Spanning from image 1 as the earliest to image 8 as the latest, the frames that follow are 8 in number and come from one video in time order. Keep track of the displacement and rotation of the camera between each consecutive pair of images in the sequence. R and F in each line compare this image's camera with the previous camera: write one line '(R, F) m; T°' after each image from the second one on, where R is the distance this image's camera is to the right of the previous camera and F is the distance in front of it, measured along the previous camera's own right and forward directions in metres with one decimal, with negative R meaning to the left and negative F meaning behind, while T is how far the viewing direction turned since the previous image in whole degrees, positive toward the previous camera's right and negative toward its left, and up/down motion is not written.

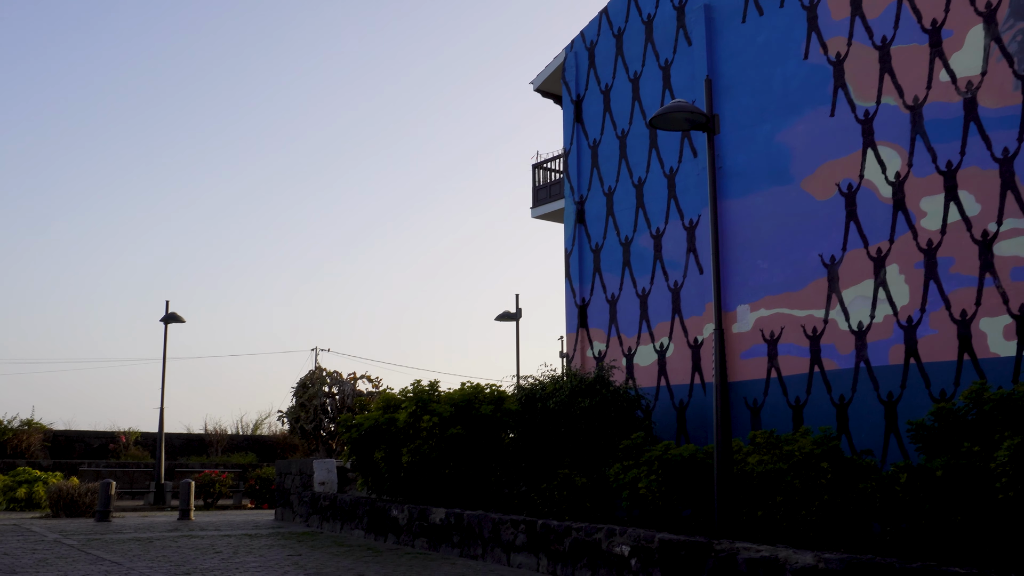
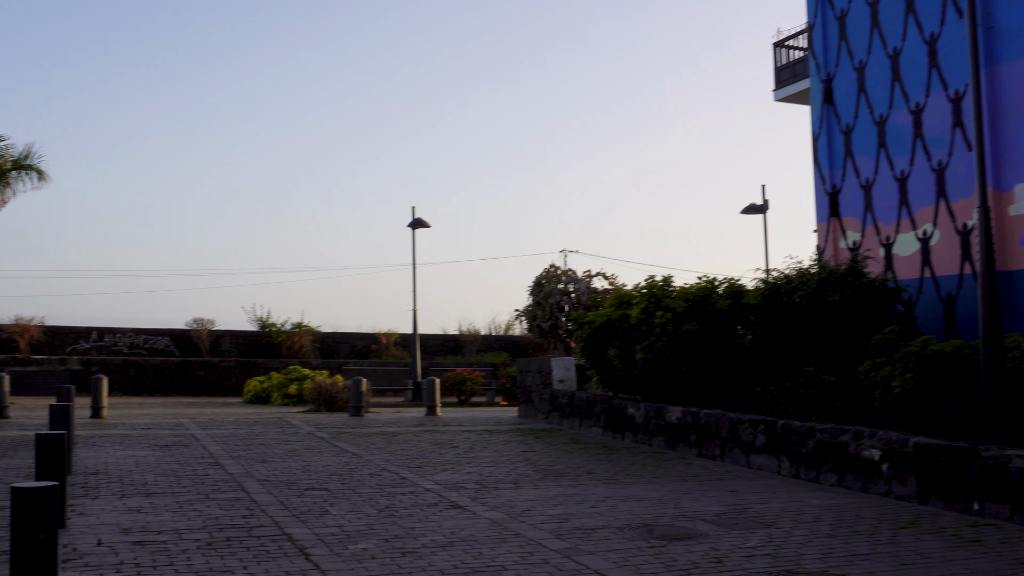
(+0.3, +0.5) m; -14°
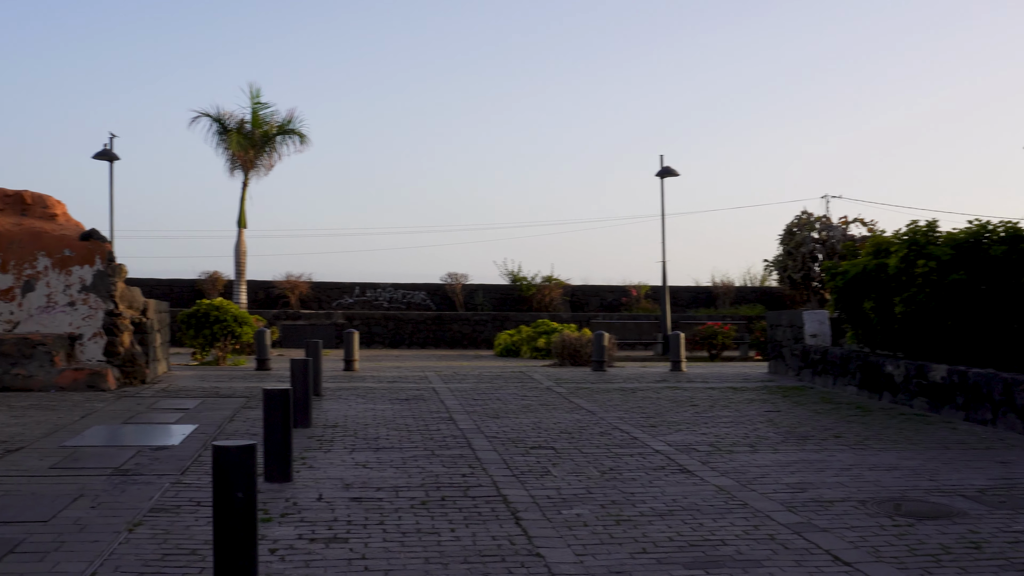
(+0.2, +0.4) m; -14°
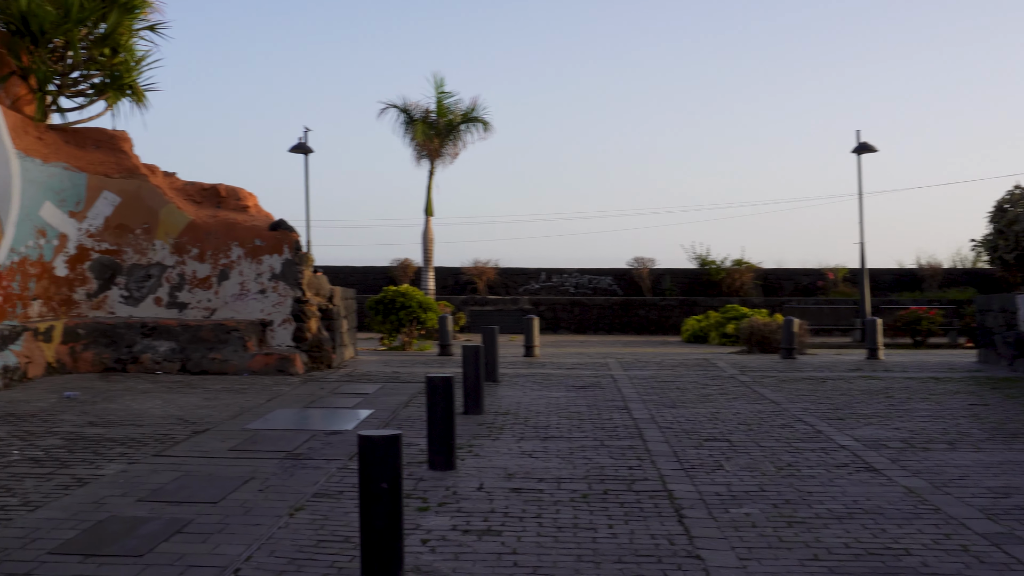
(+0.2, +0.2) m; -11°
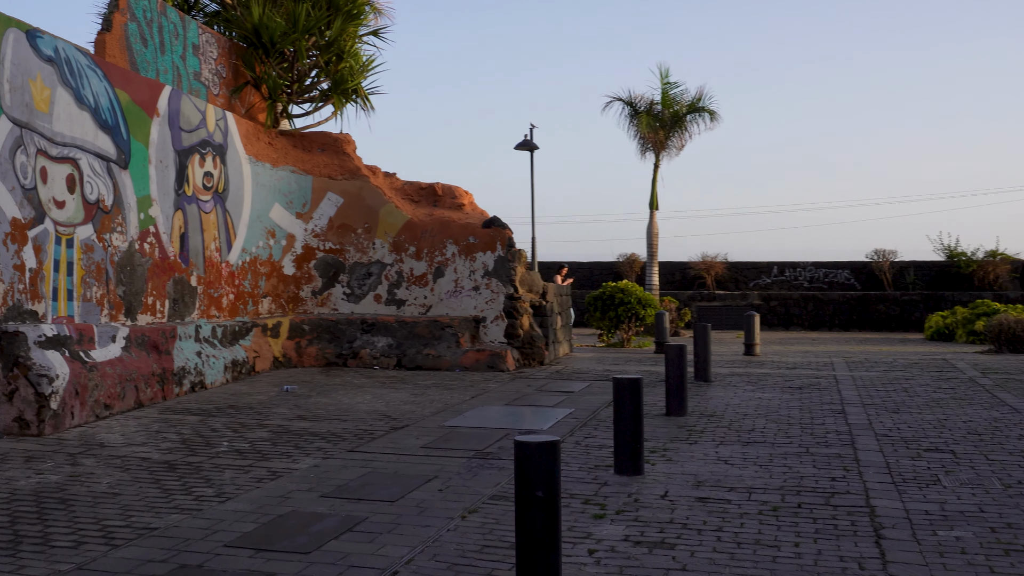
(+0.3, +0.3) m; -13°
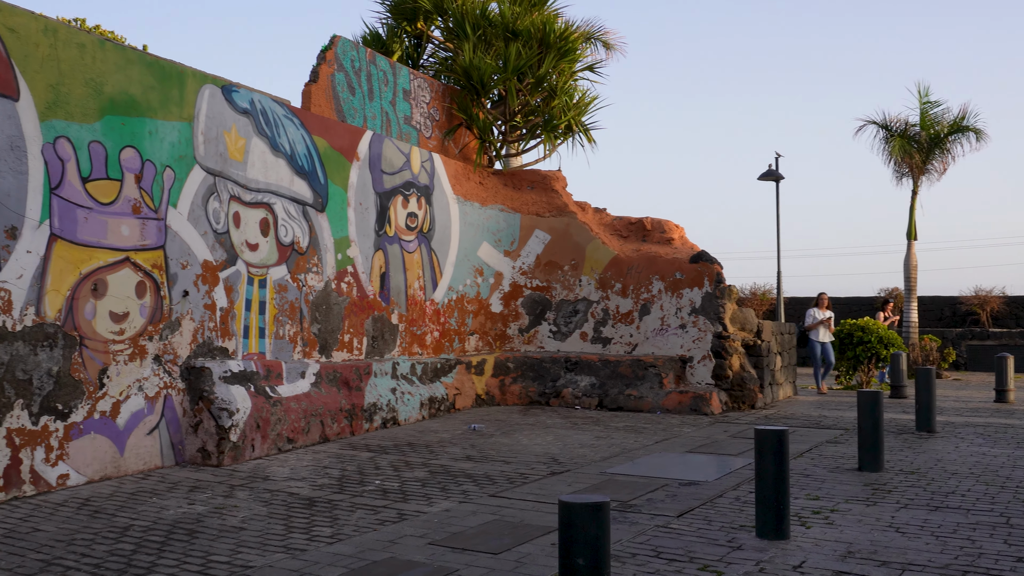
(+0.8, +0.4) m; -15°
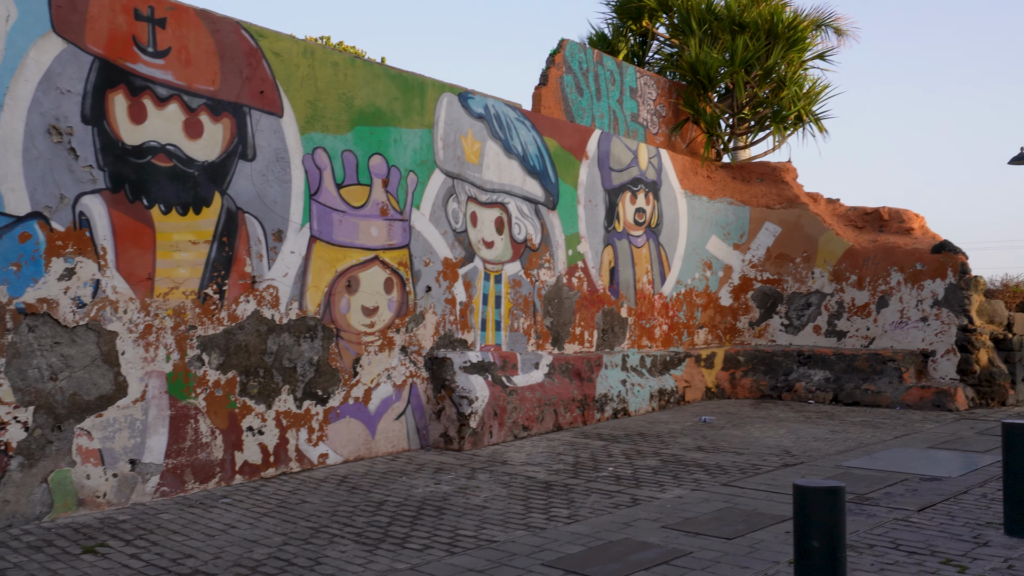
(0.0, -0.2) m; -12°
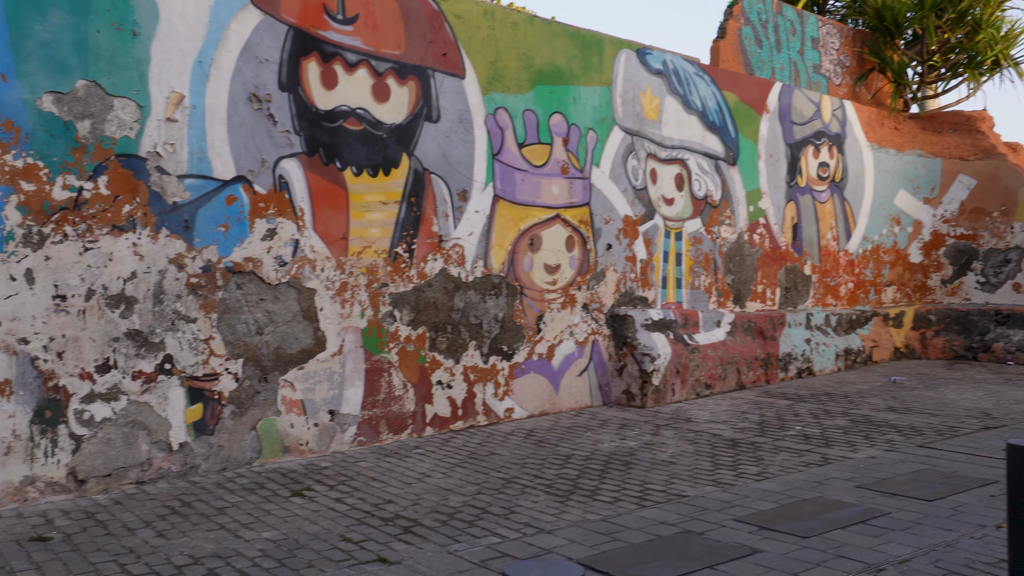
(-0.1, 0.0) m; -9°
